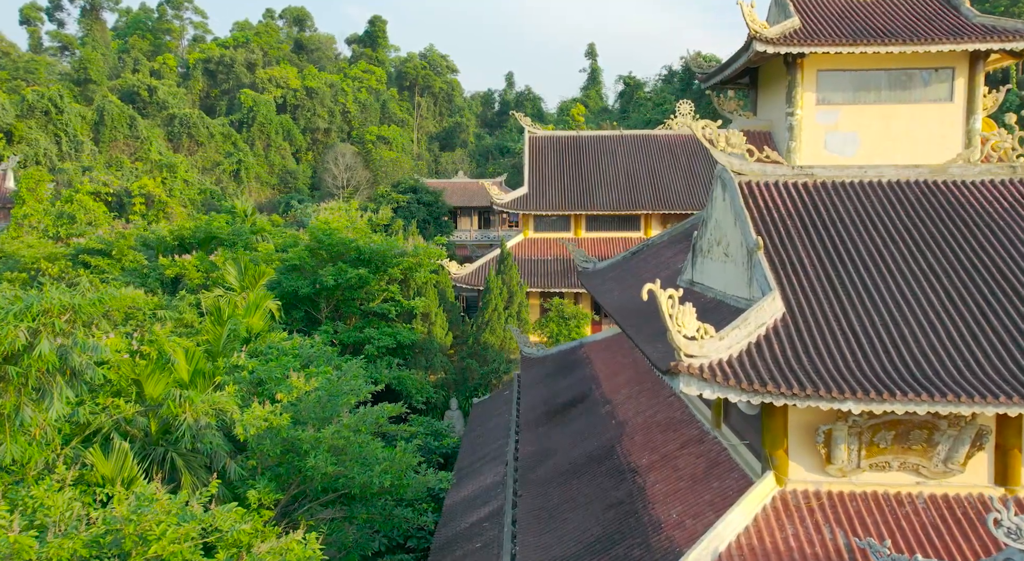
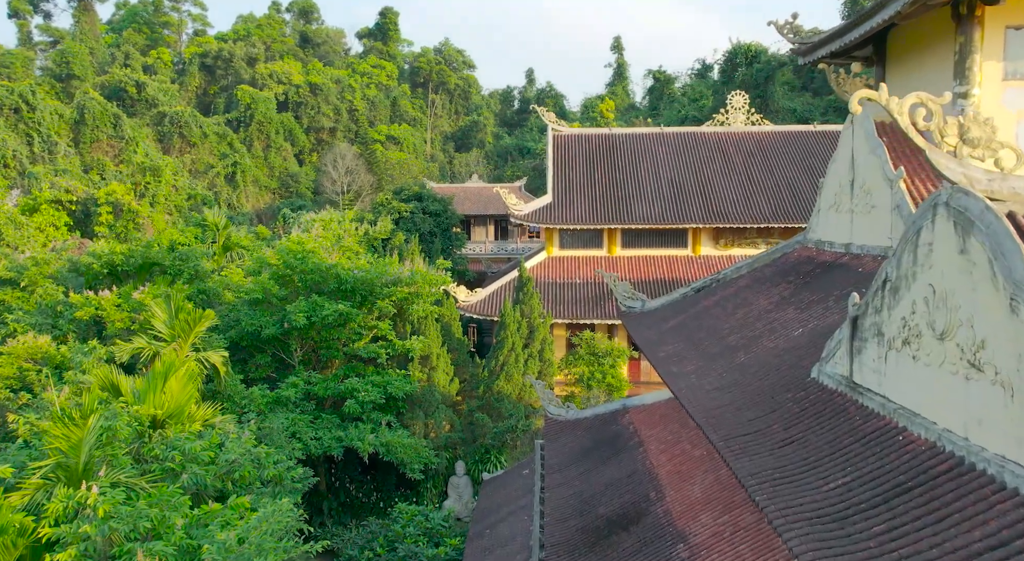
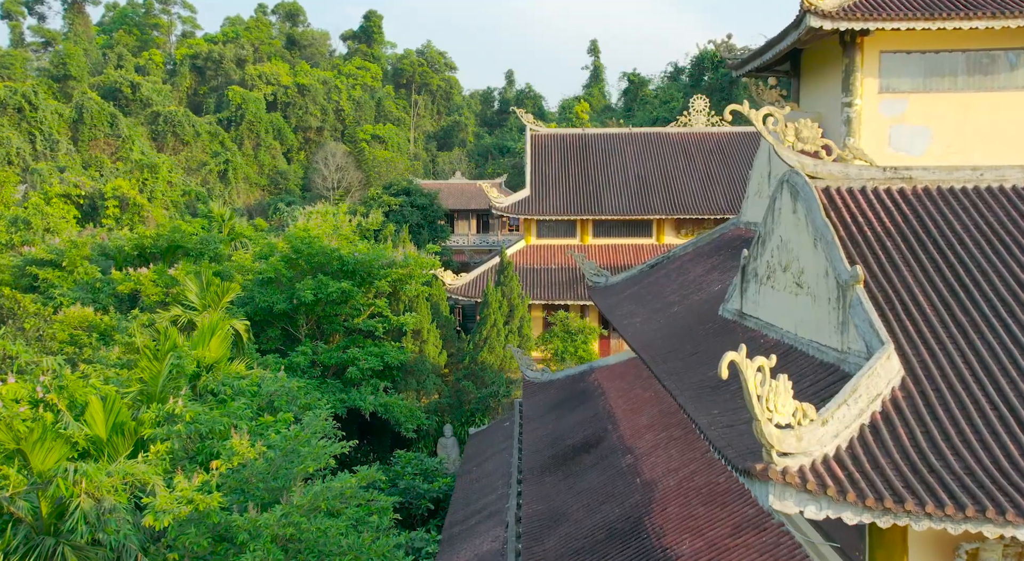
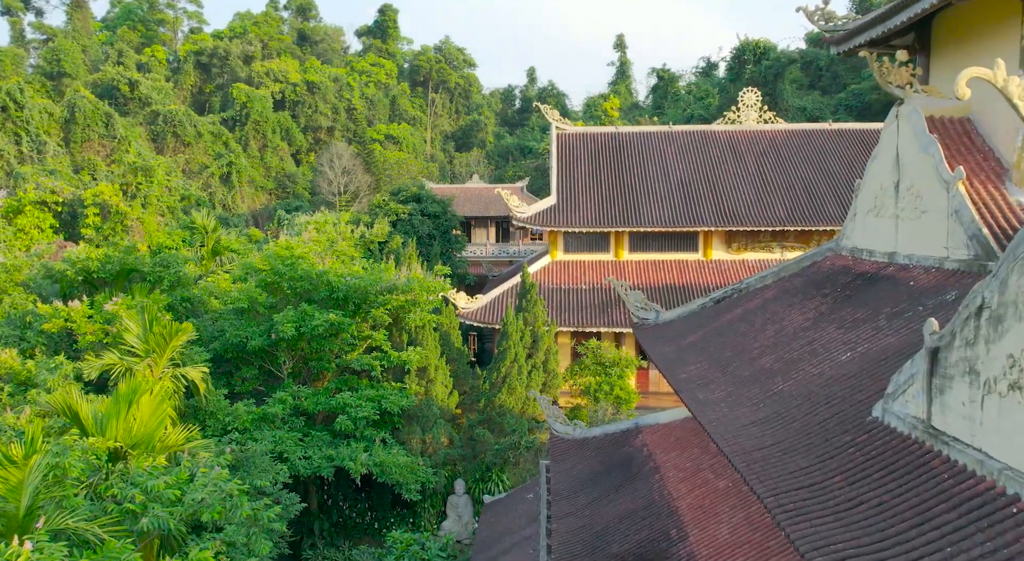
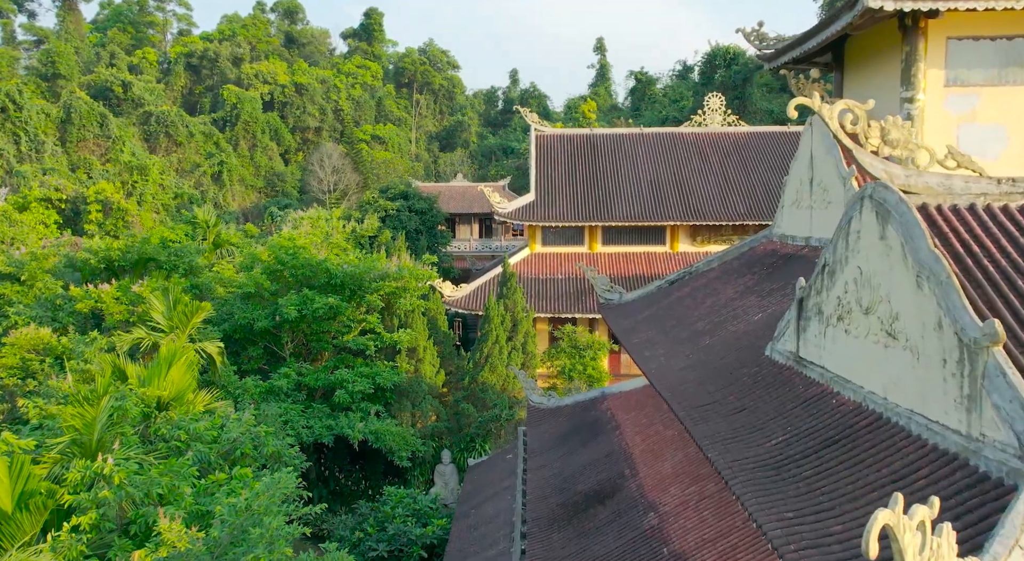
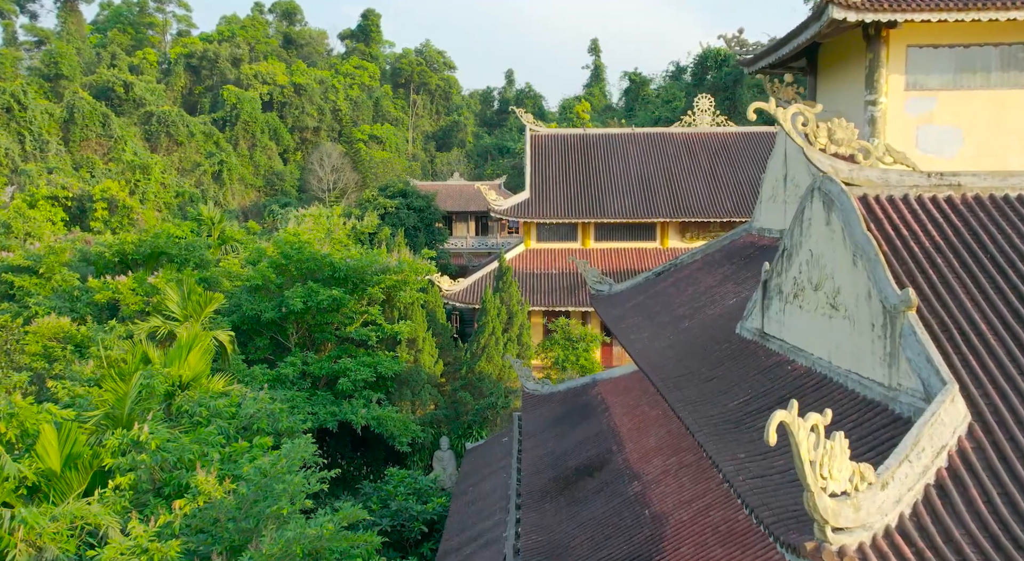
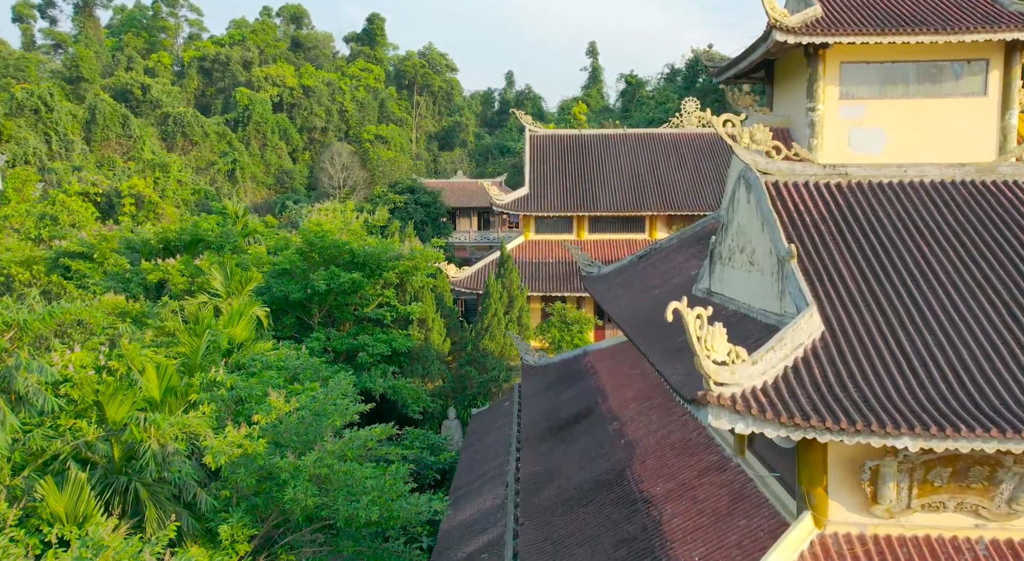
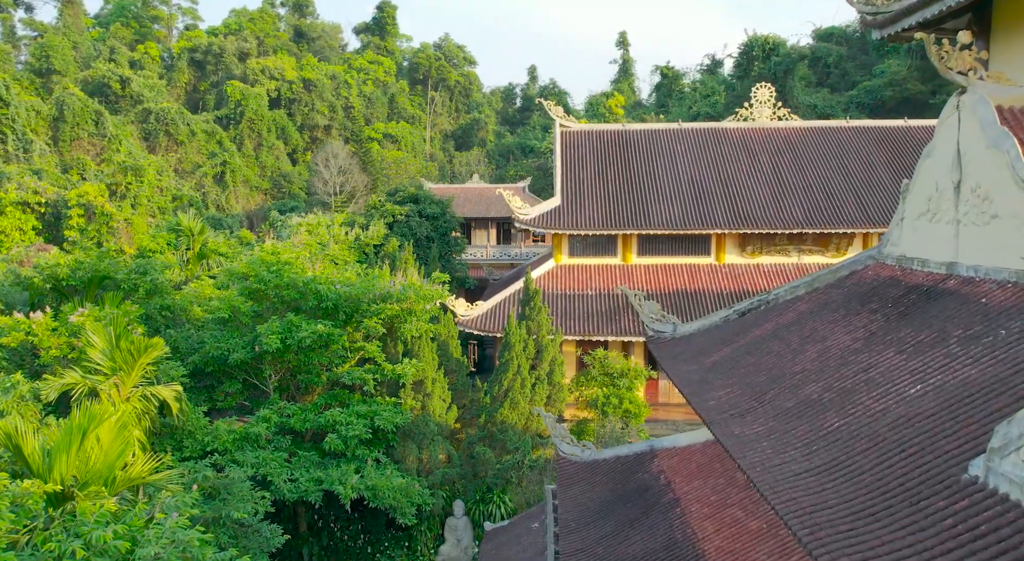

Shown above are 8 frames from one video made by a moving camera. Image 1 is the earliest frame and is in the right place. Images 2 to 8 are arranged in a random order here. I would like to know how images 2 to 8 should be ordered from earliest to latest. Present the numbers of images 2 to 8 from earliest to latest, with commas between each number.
7, 3, 6, 5, 2, 4, 8
